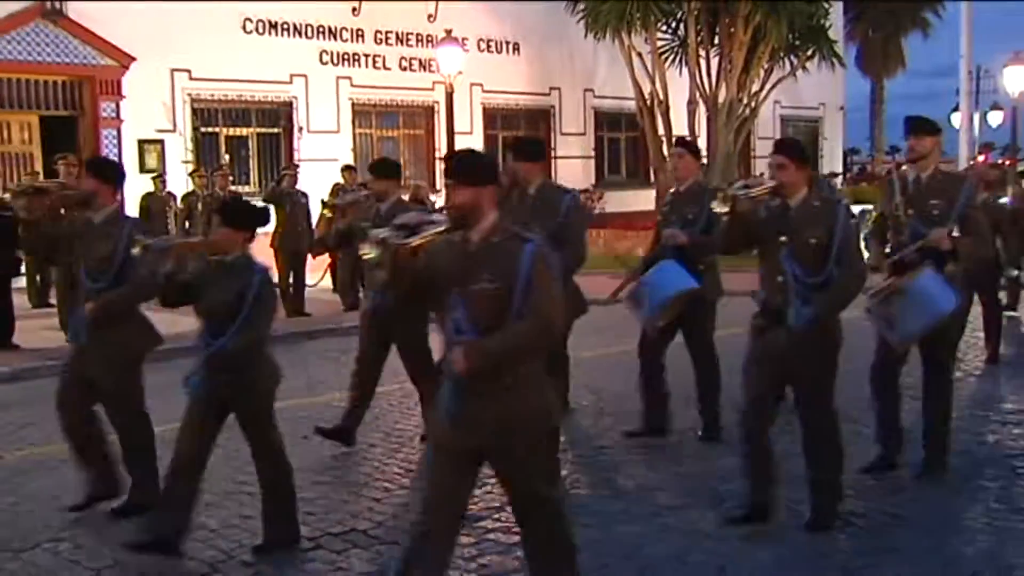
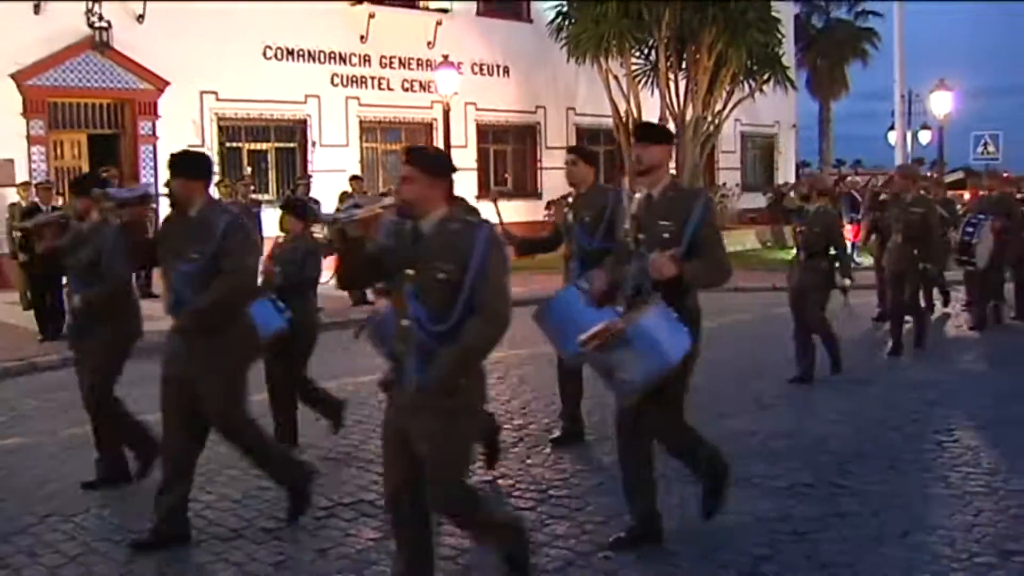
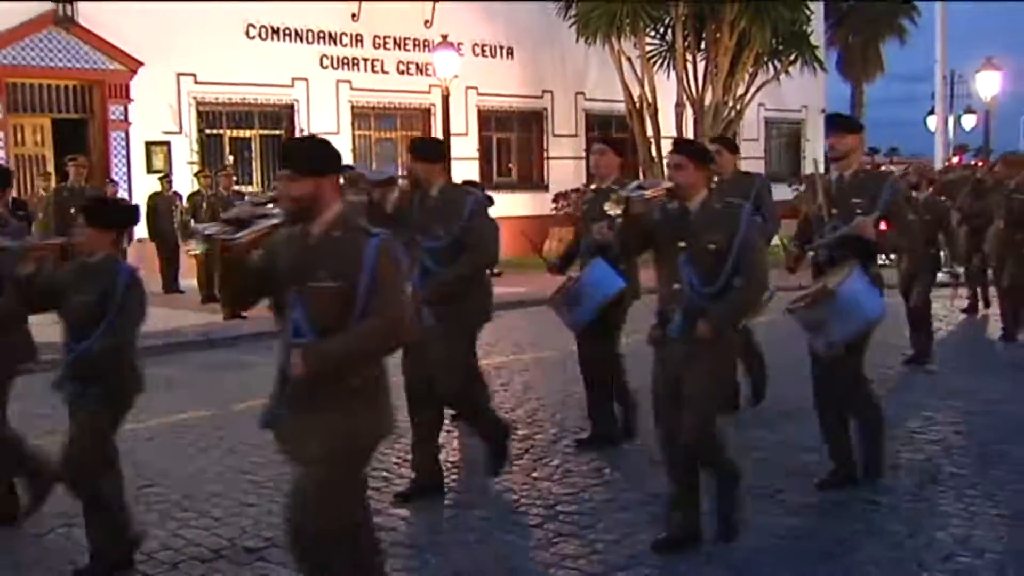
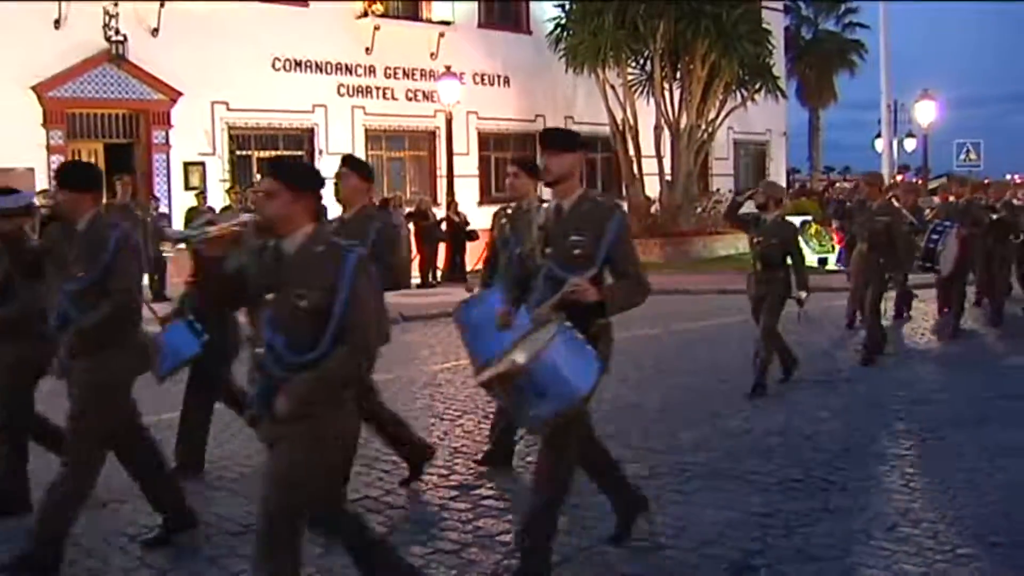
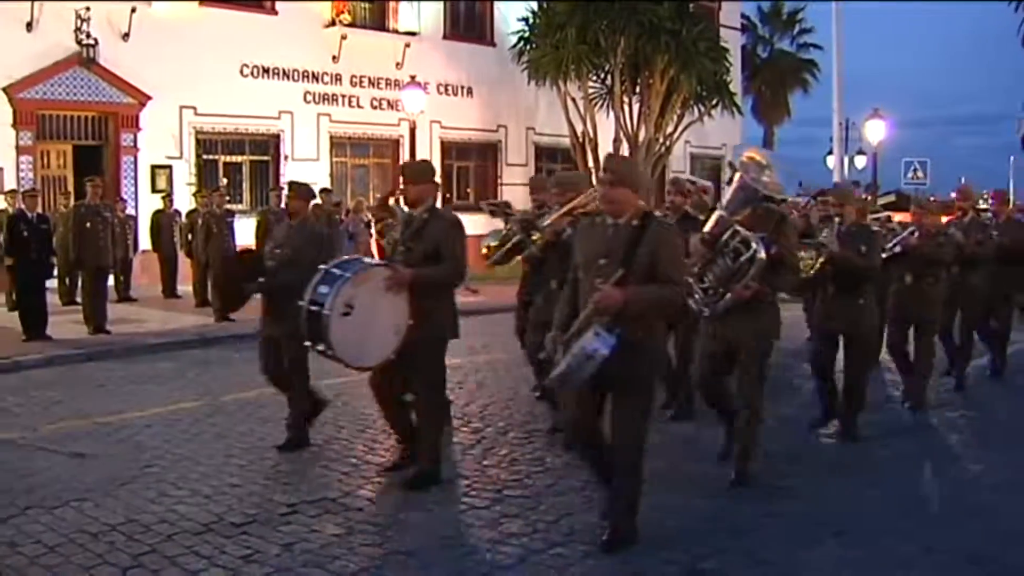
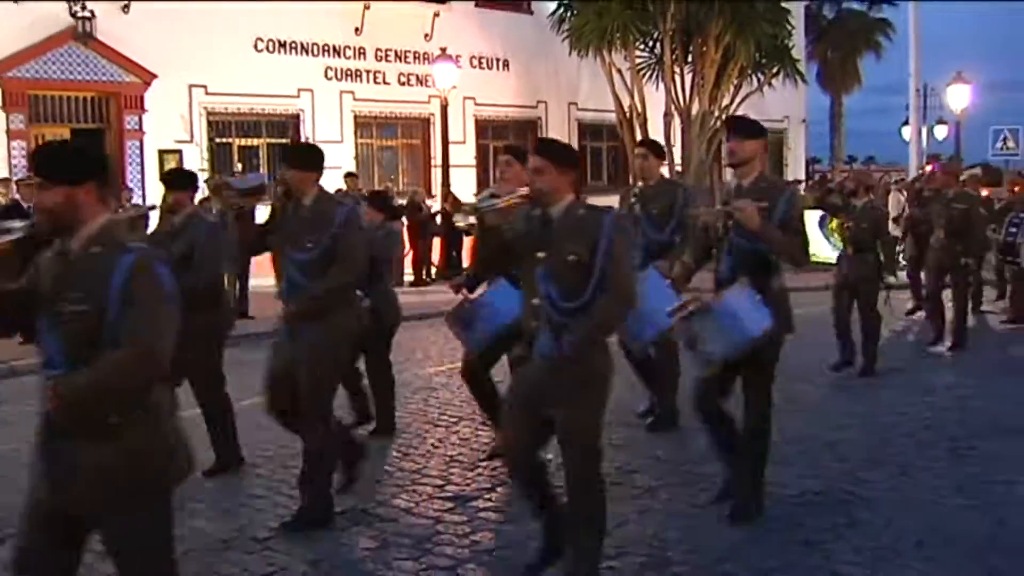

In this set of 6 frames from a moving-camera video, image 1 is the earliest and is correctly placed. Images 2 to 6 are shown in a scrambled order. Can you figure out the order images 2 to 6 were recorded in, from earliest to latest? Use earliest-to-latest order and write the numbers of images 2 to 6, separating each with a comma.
3, 6, 2, 4, 5
